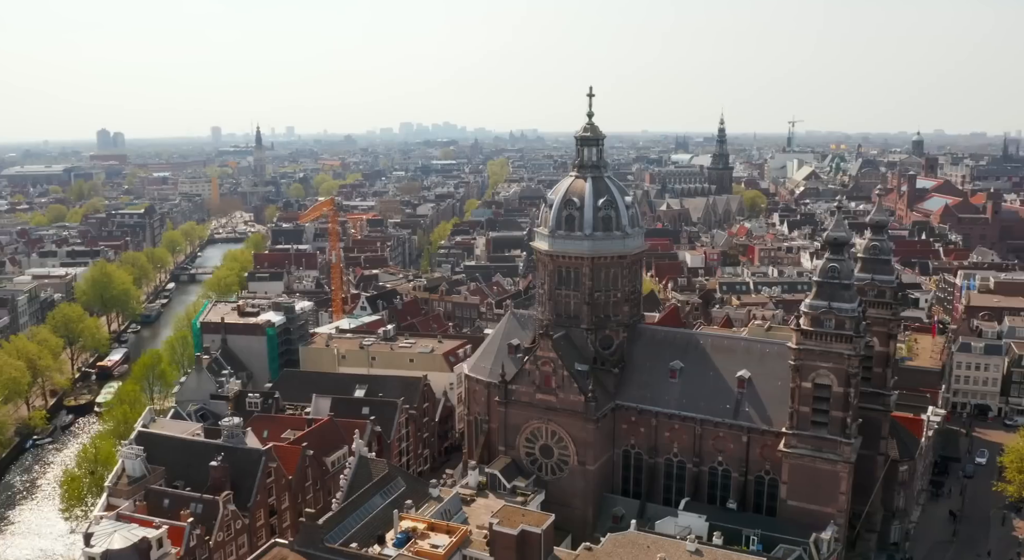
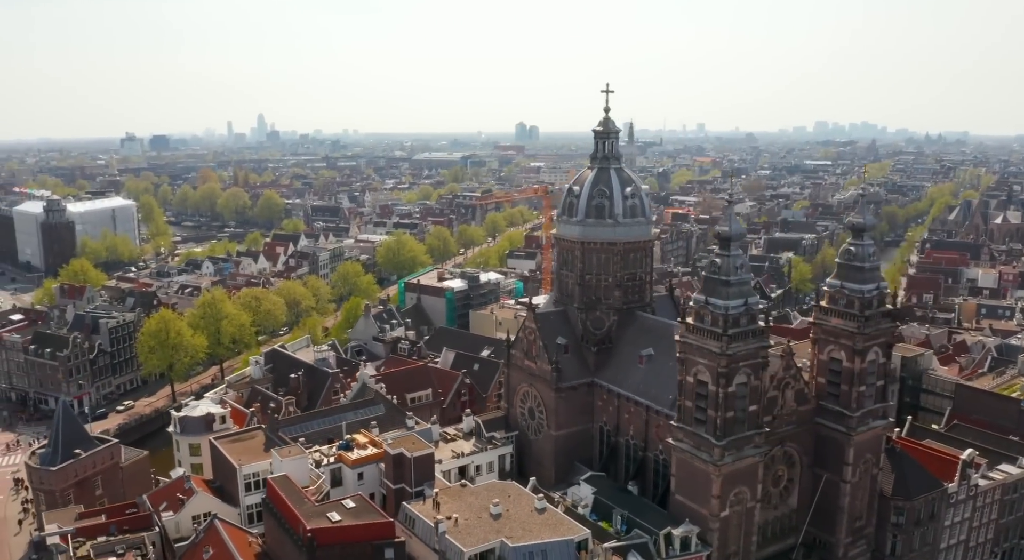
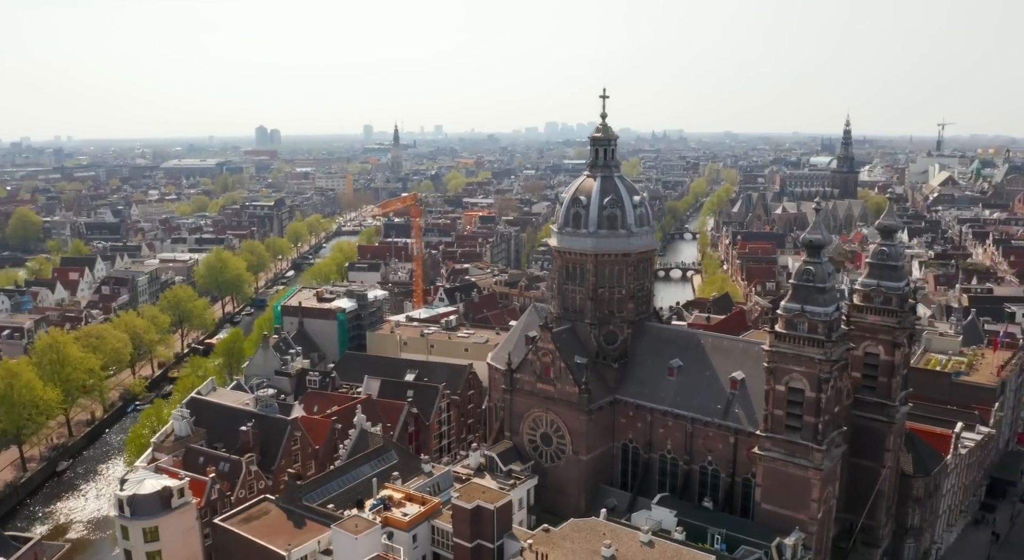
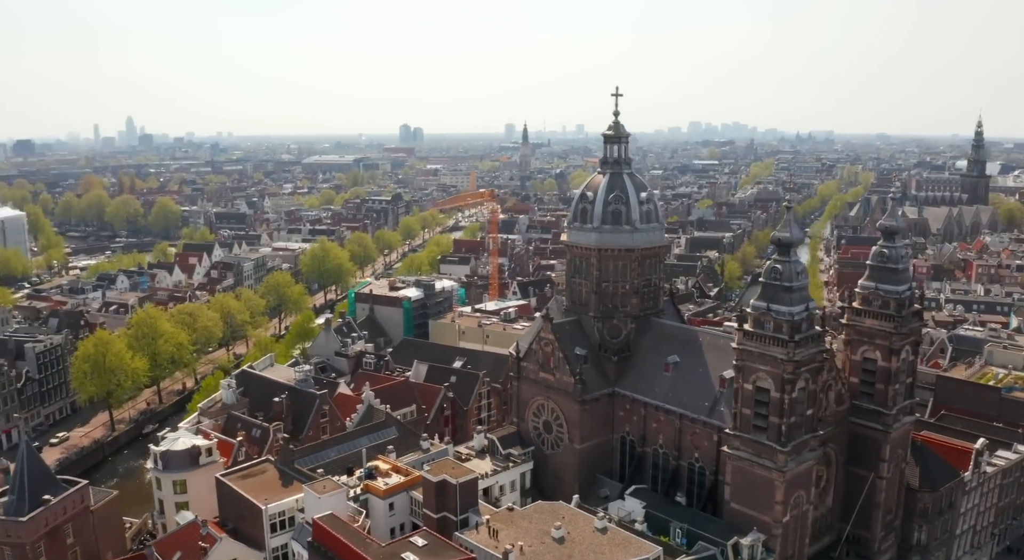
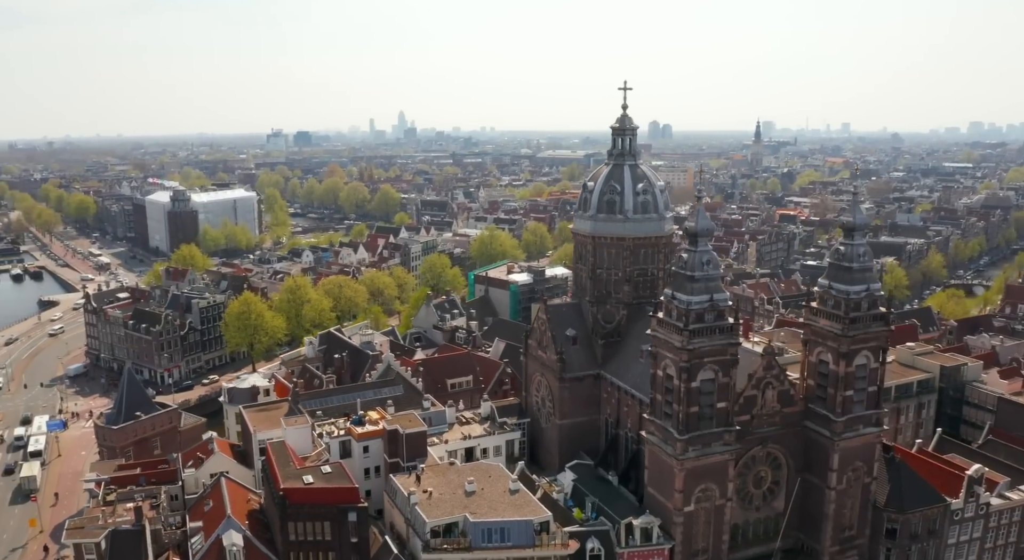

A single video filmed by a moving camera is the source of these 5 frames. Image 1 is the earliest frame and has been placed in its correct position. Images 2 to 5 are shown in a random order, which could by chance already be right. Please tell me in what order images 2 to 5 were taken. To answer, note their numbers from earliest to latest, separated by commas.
3, 4, 2, 5
